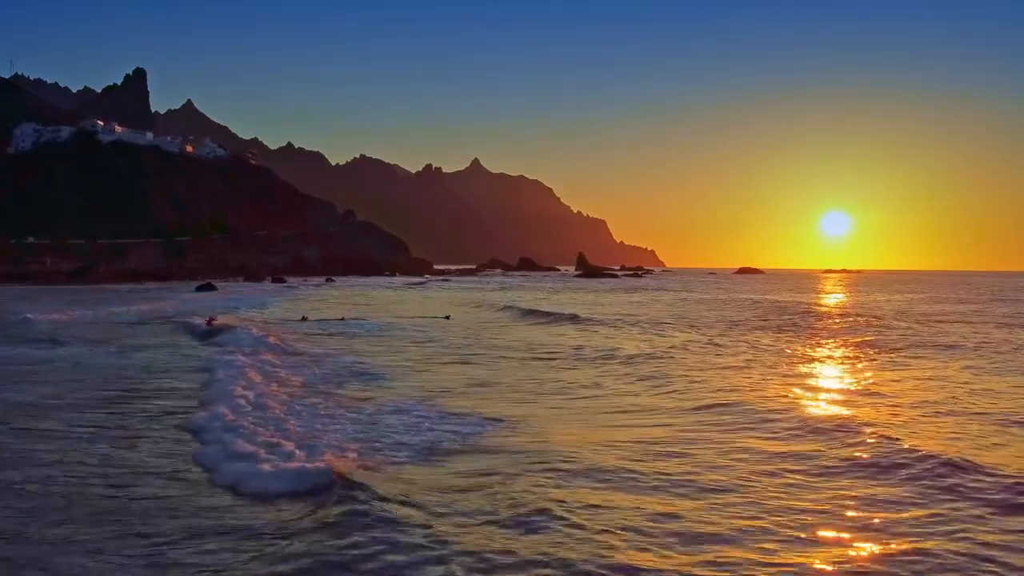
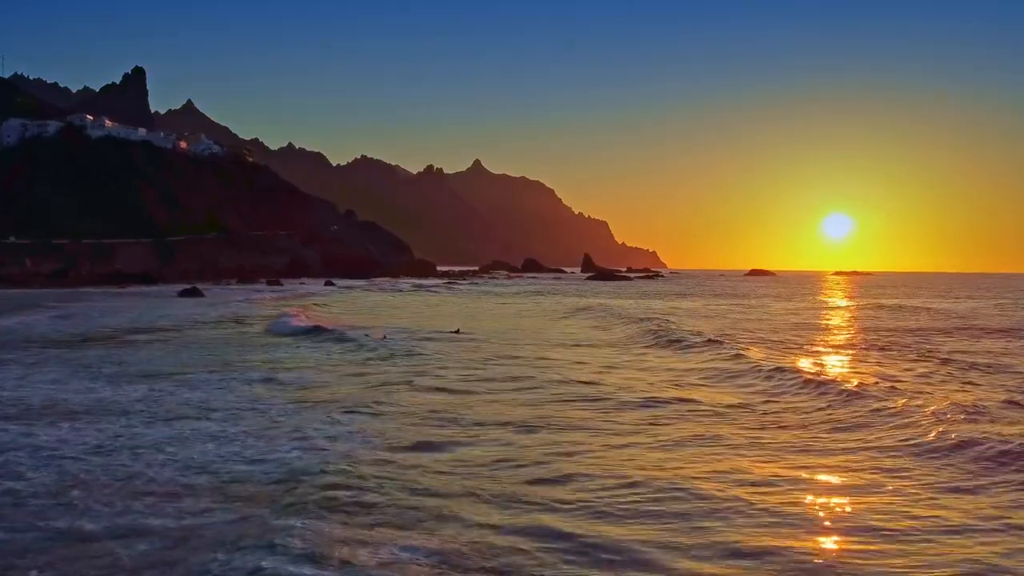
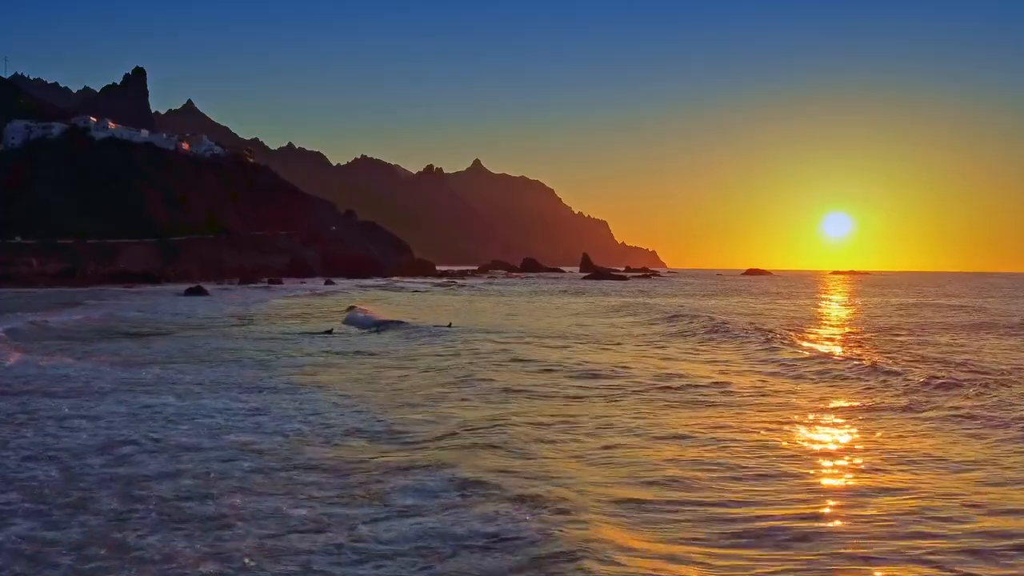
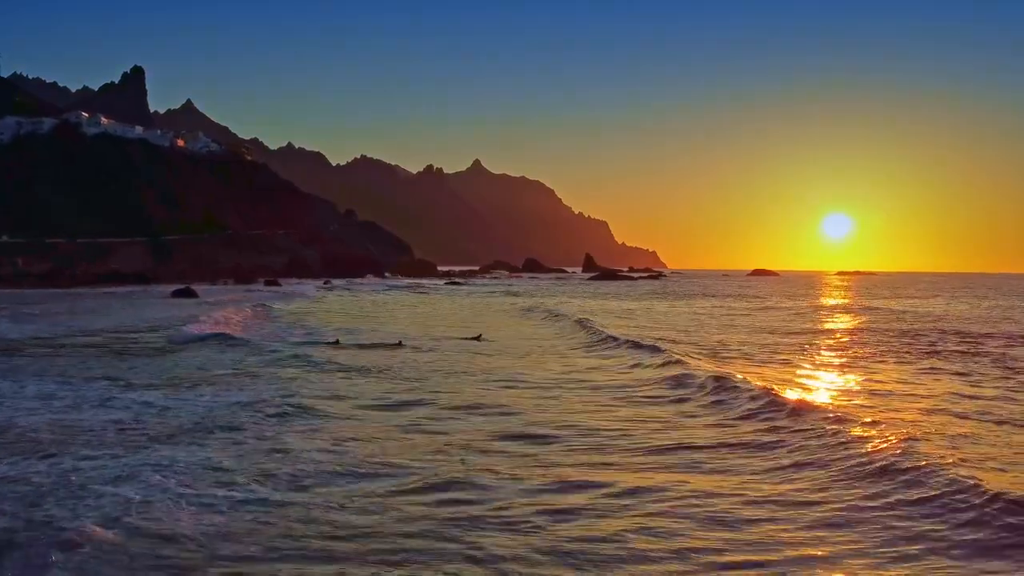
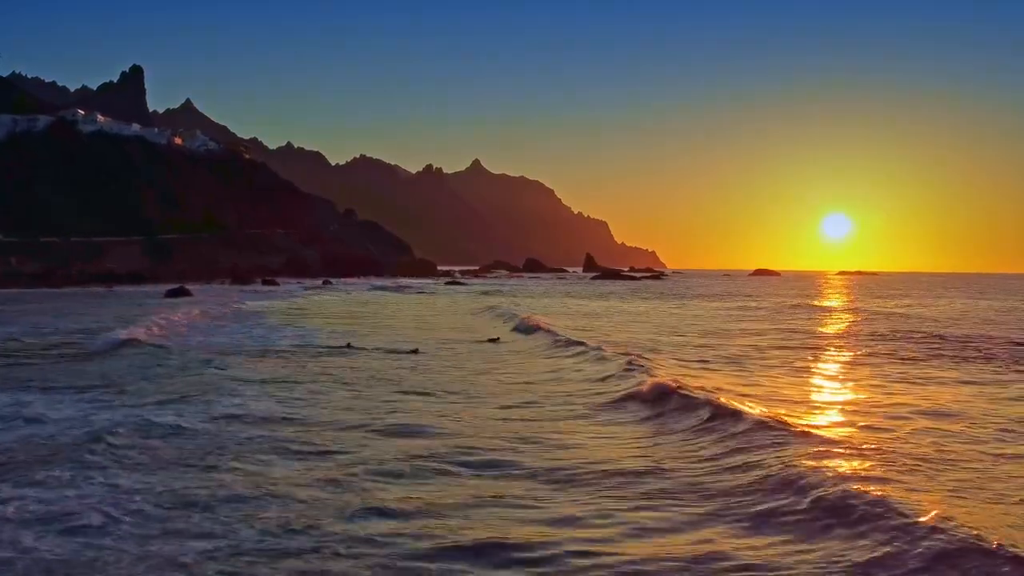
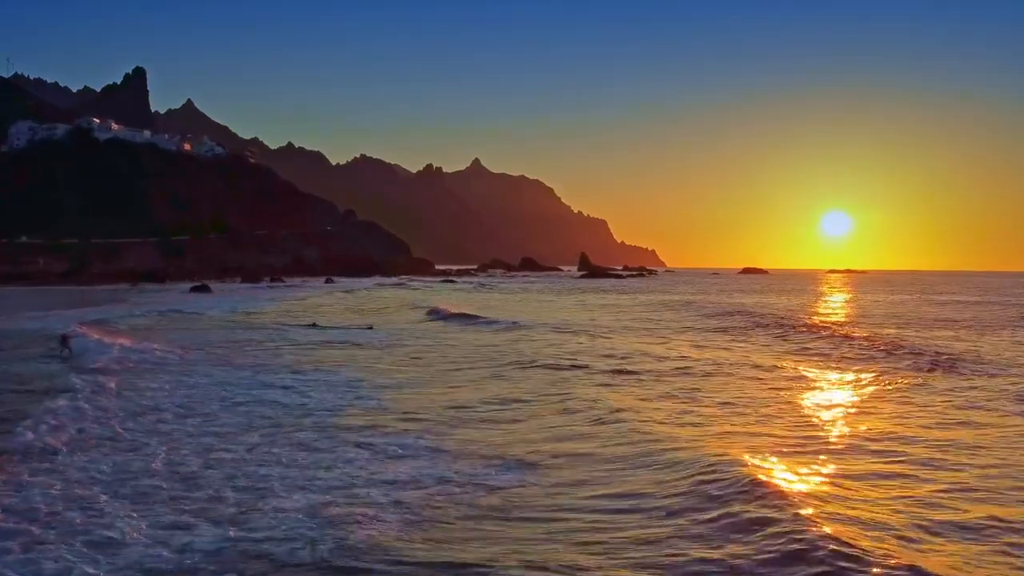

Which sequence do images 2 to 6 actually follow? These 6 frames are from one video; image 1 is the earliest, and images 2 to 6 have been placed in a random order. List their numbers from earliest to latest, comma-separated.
6, 3, 2, 4, 5
